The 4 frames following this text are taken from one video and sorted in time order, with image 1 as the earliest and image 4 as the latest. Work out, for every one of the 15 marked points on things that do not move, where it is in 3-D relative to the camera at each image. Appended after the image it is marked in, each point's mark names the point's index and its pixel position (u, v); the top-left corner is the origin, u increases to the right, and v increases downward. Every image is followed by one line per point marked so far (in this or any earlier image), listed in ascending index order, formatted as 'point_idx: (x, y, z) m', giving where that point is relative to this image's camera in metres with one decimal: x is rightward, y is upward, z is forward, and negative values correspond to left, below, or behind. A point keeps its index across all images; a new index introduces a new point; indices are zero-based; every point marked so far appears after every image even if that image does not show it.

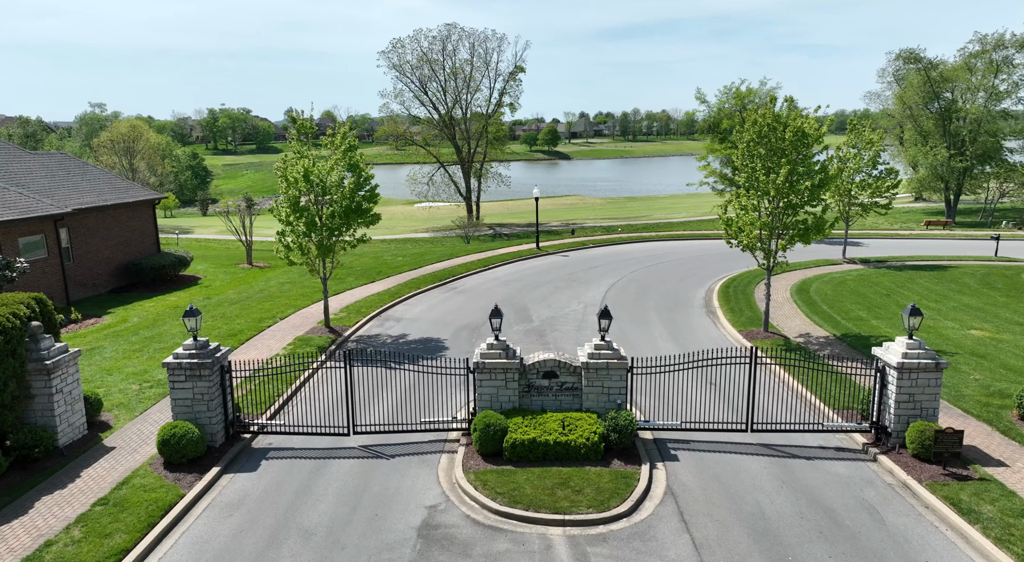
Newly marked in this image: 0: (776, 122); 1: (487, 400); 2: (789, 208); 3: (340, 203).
0: (+7.4, +4.4, +19.3) m
1: (-0.5, -2.2, +12.8) m
2: (+7.6, +2.0, +19.1) m
3: (-4.9, +2.2, +19.7) m
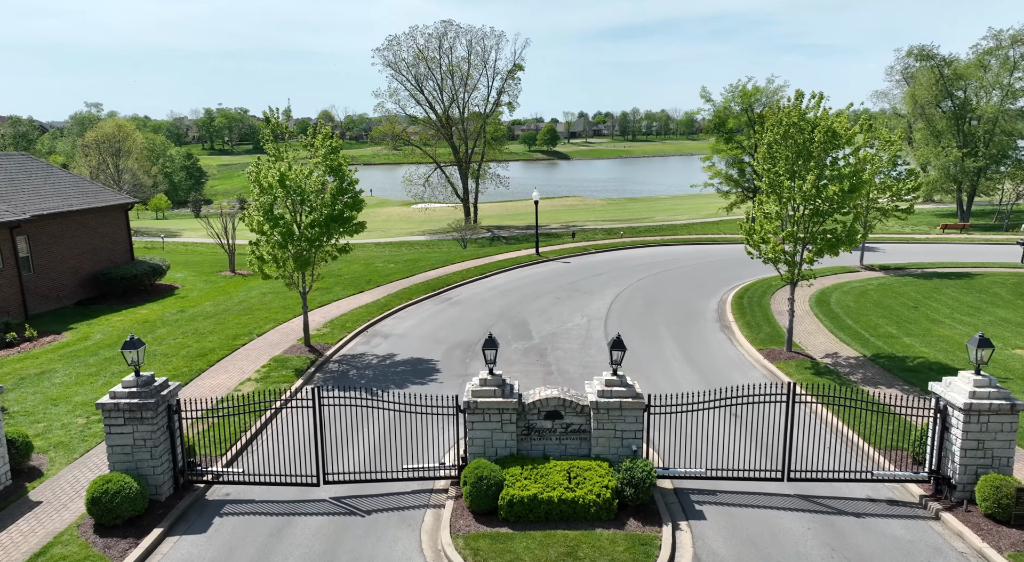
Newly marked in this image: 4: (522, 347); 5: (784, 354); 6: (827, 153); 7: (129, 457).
0: (+7.4, +4.0, +17.4) m
1: (-0.5, -2.6, +10.9) m
2: (+7.5, +1.6, +17.2) m
3: (-5.0, +1.8, +17.9) m
4: (+0.3, -1.9, +19.8) m
5: (+7.3, -2.0, +18.3) m
6: (+7.9, +3.2, +17.3) m
7: (-5.8, -2.7, +10.5) m
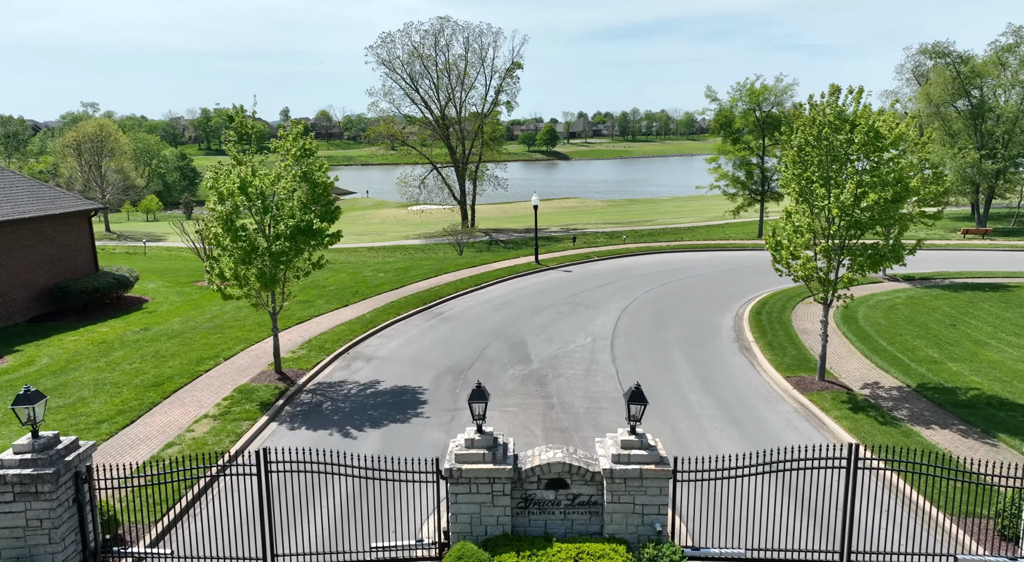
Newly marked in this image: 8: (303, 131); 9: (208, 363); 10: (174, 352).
0: (+7.3, +3.6, +15.3) m
1: (-0.6, -3.1, +8.8) m
2: (+7.4, +1.2, +15.1) m
3: (-5.0, +1.4, +15.7) m
4: (+0.2, -2.4, +17.7) m
5: (+7.2, -2.4, +16.2) m
6: (+7.9, +2.7, +15.1) m
7: (-5.9, -3.1, +8.3) m
8: (-5.0, +3.6, +16.9) m
9: (-8.1, -2.2, +18.3) m
10: (-9.4, -2.0, +19.1) m
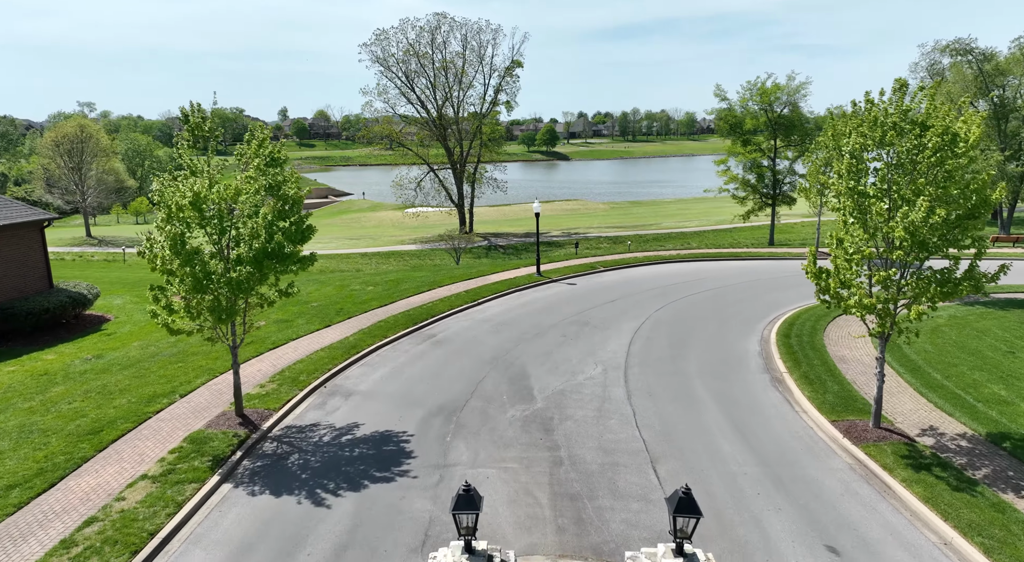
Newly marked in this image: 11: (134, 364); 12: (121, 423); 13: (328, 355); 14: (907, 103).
0: (+7.3, +3.0, +12.8) m
1: (-0.6, -3.7, +6.3) m
2: (+7.5, +0.6, +12.6) m
3: (-5.0, +0.8, +13.3) m
4: (+0.2, -3.0, +15.2) m
5: (+7.2, -3.0, +13.7) m
6: (+7.9, +2.1, +12.7) m
7: (-5.9, -3.7, +5.9) m
8: (-5.0, +3.0, +14.4) m
9: (-8.1, -2.8, +15.8) m
10: (-9.4, -2.6, +16.6) m
11: (-10.1, -2.2, +18.3) m
12: (-8.2, -3.0, +14.5) m
13: (-5.2, -2.1, +19.5) m
14: (+7.4, +3.3, +13.0) m
